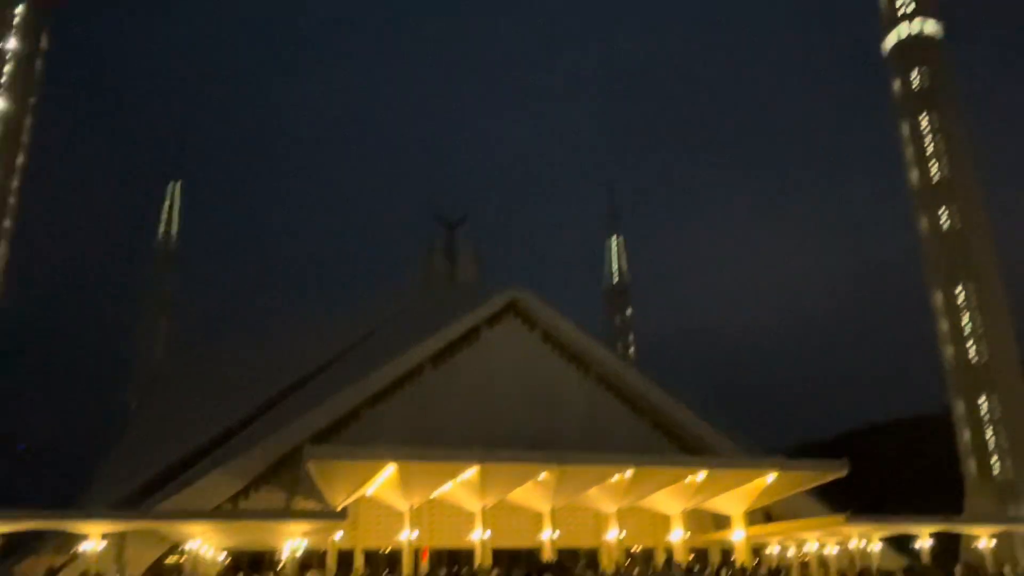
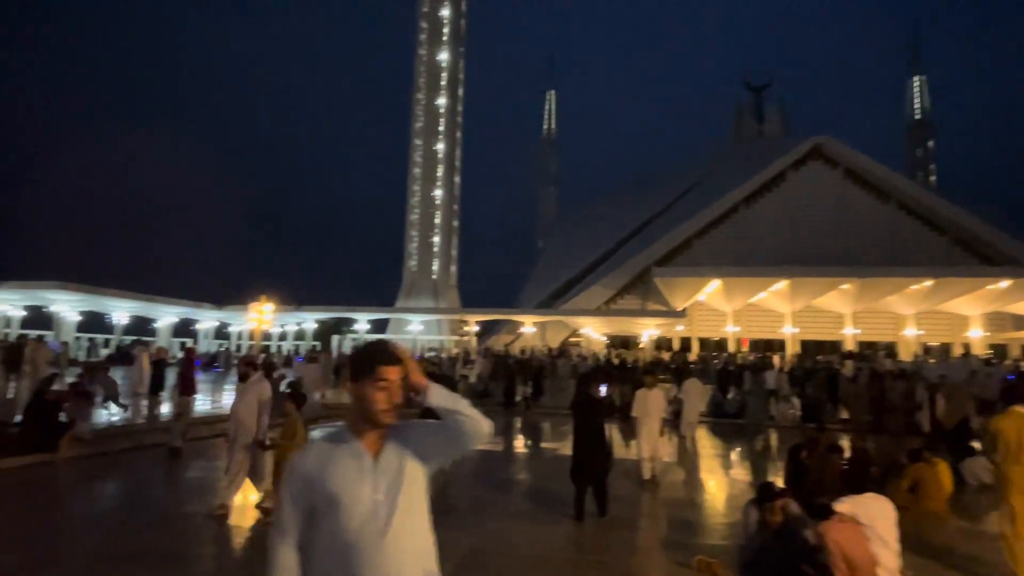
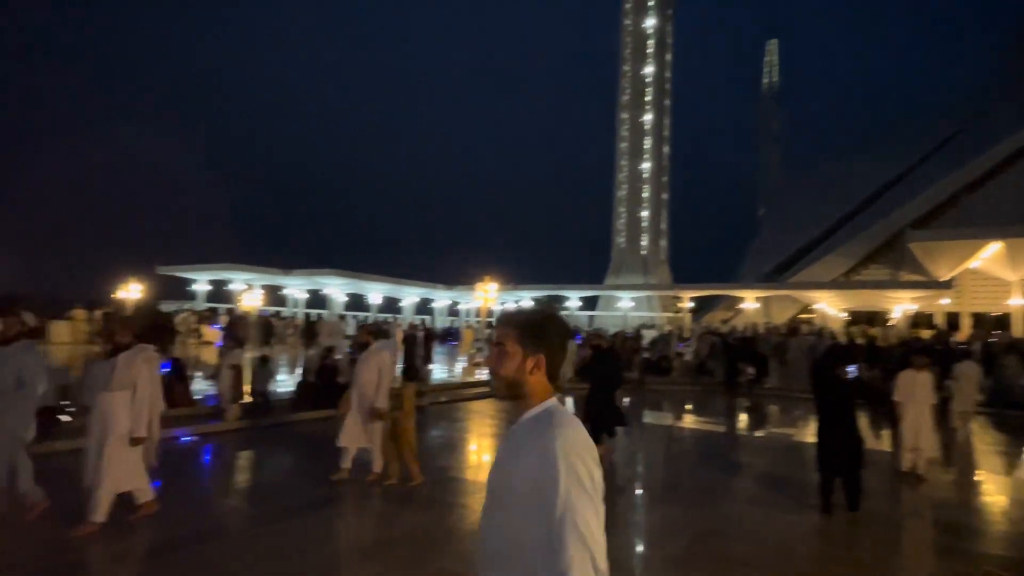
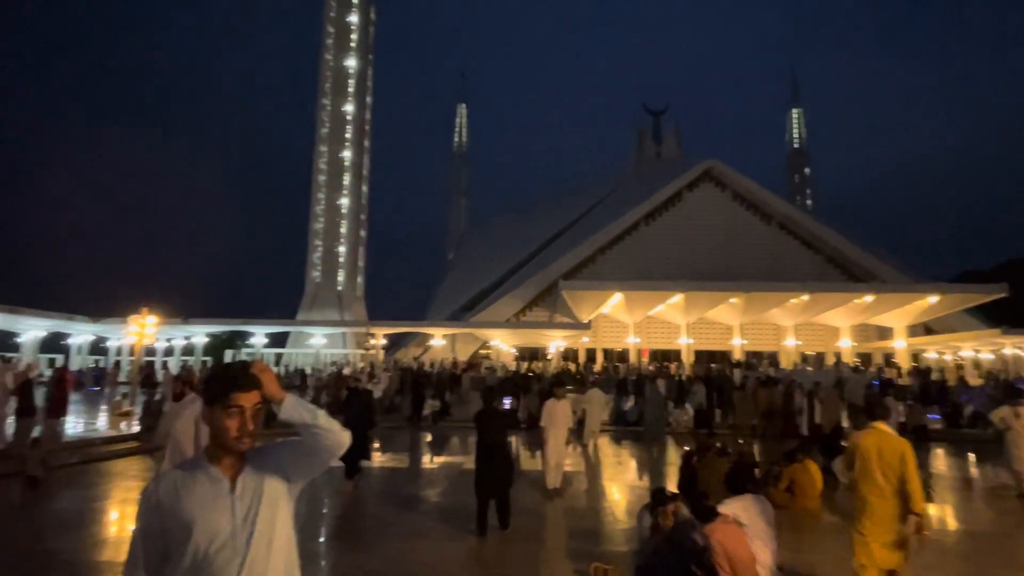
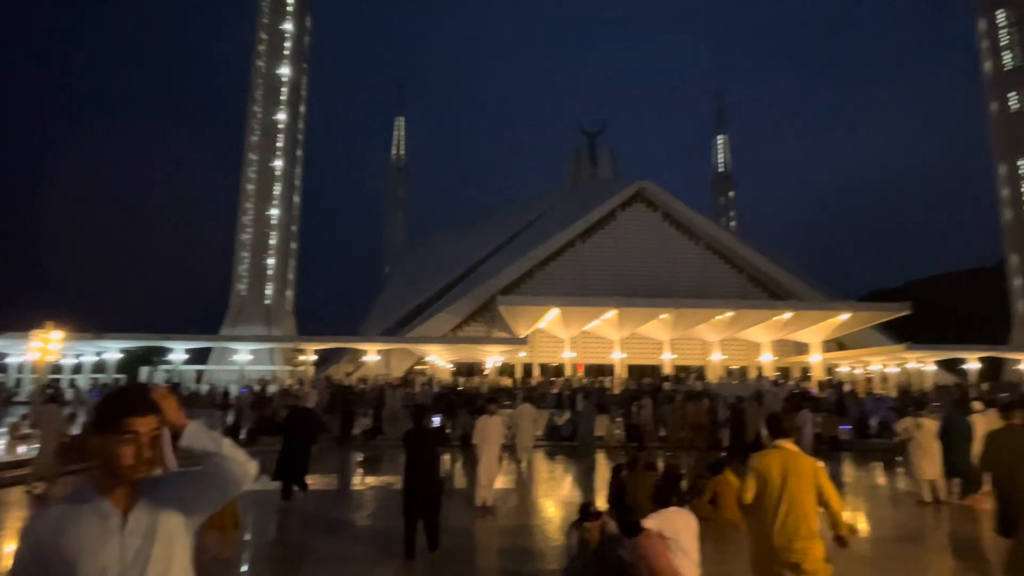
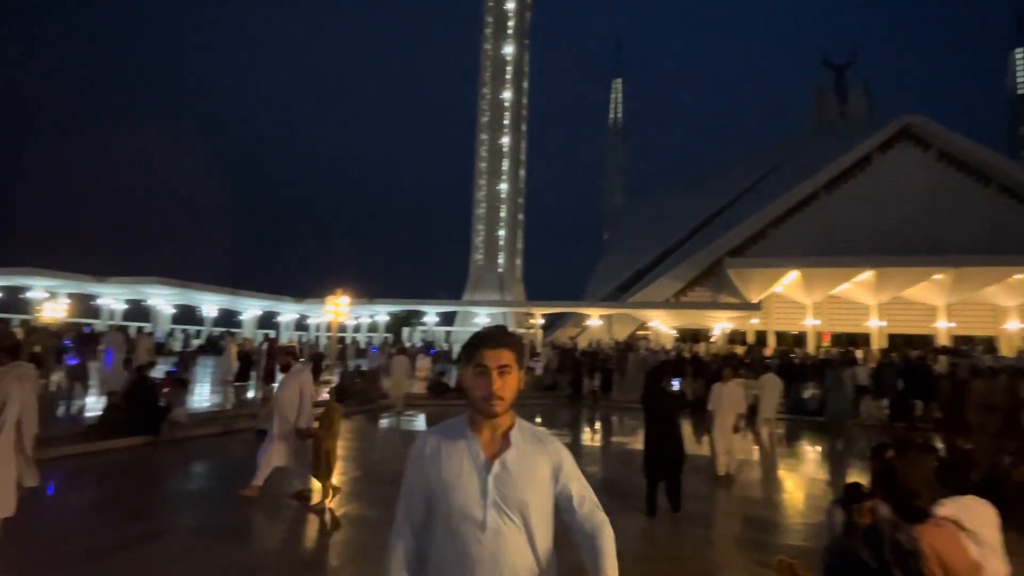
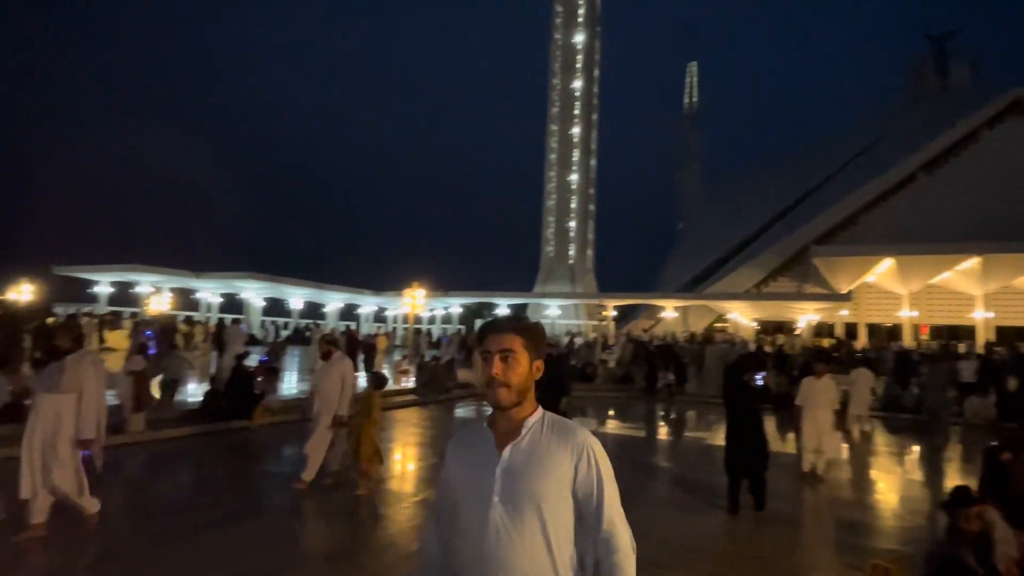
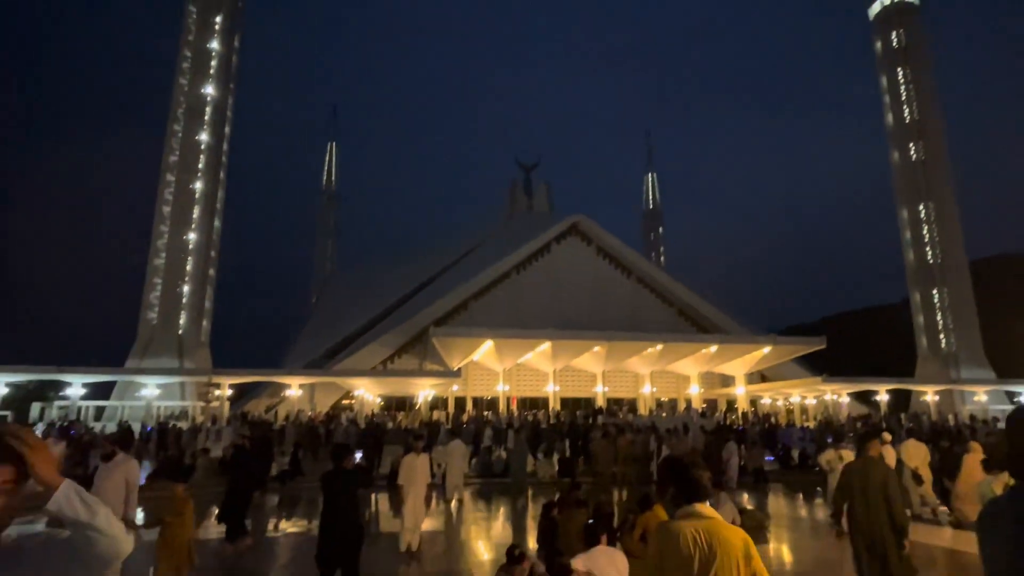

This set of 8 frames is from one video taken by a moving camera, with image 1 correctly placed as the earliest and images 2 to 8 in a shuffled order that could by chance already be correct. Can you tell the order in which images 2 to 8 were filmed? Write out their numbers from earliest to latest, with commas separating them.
8, 5, 4, 2, 6, 7, 3
